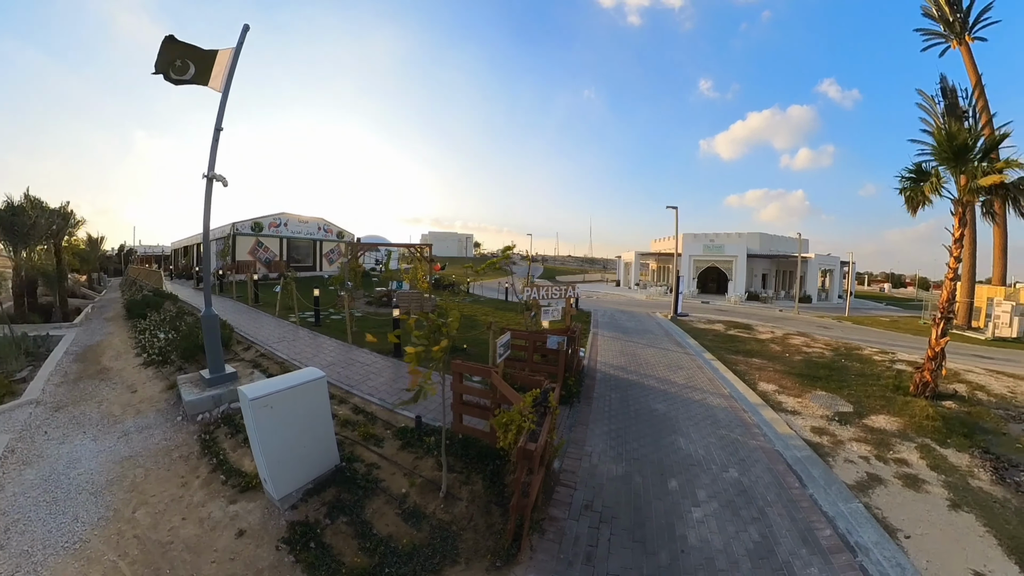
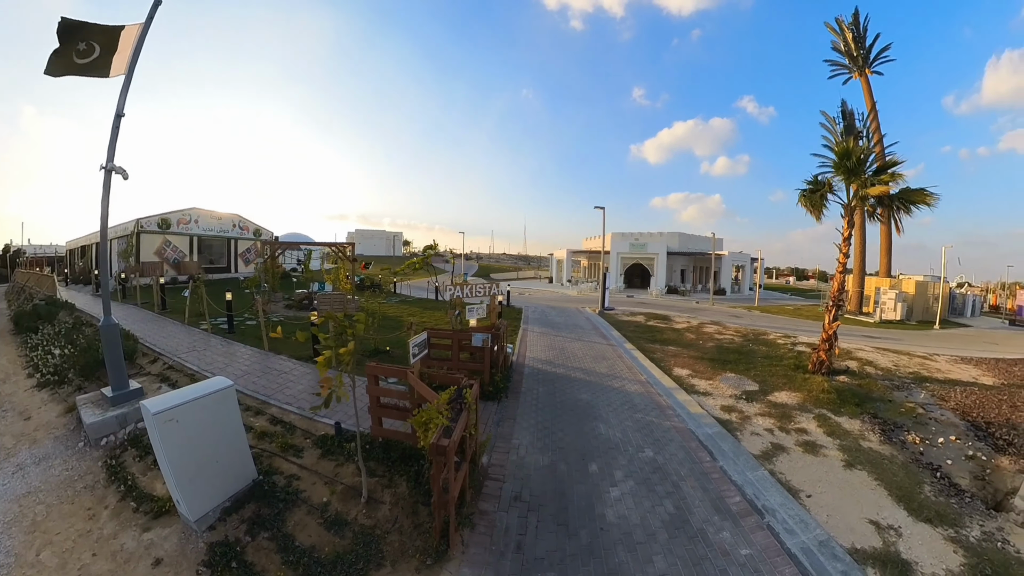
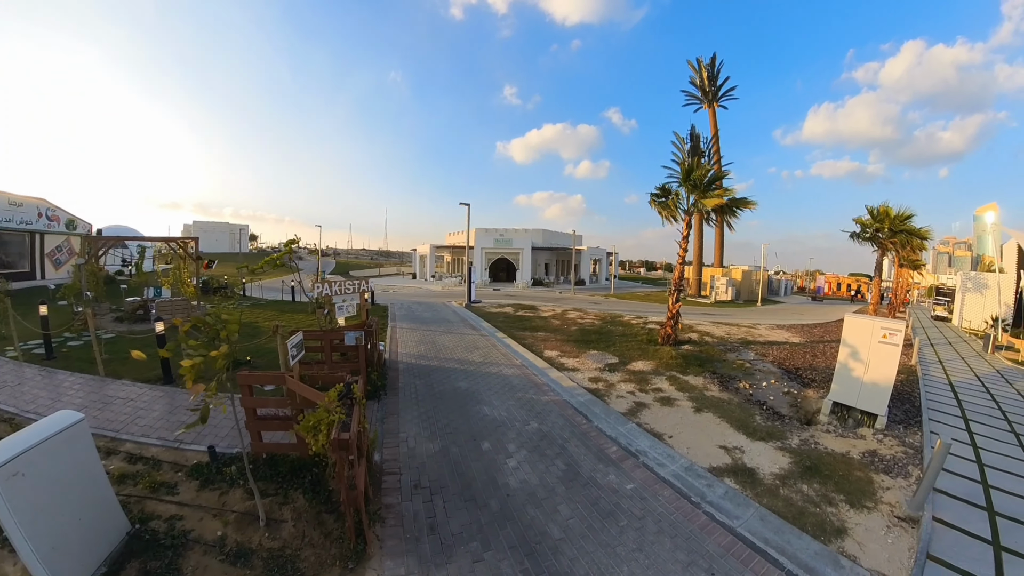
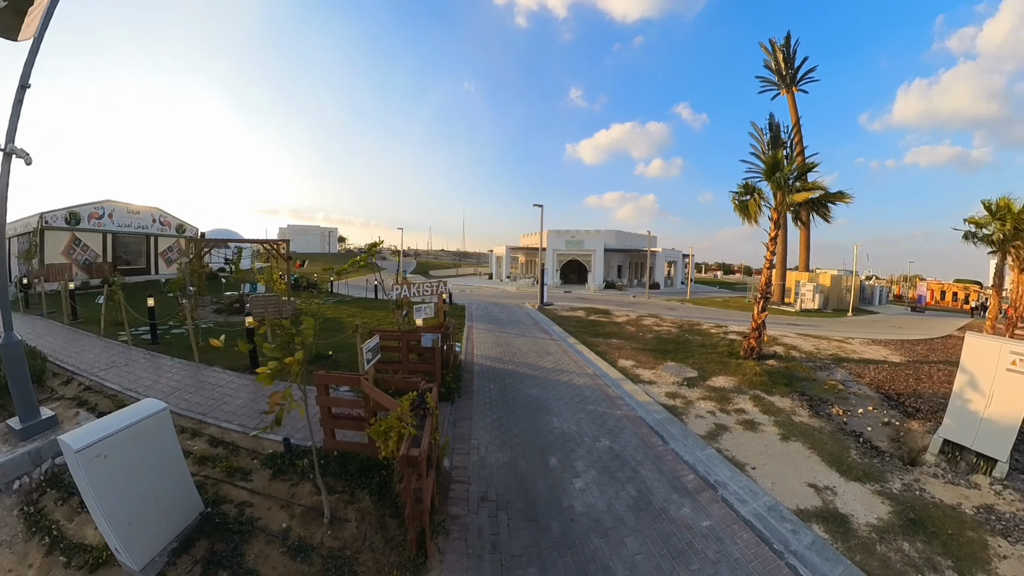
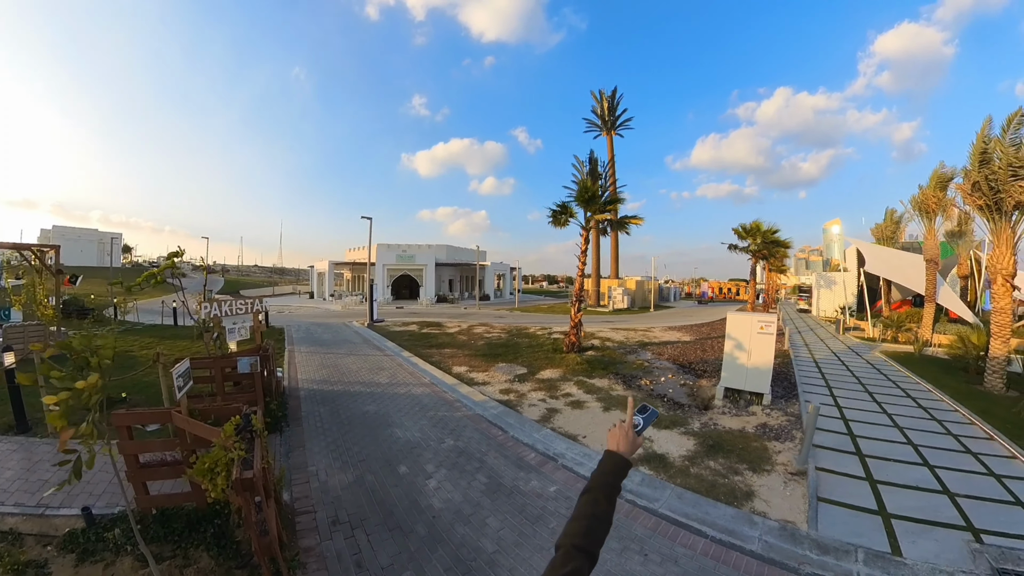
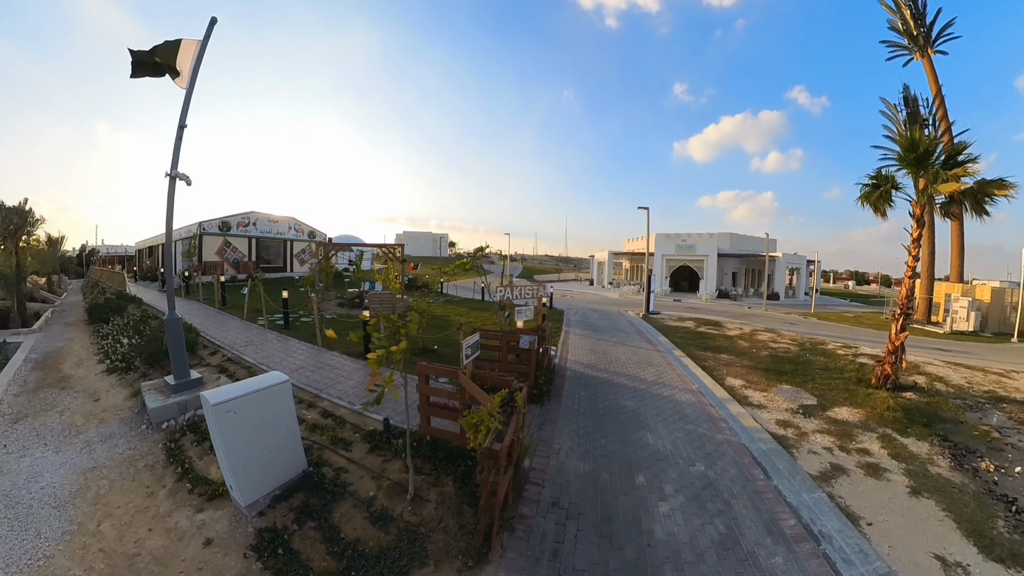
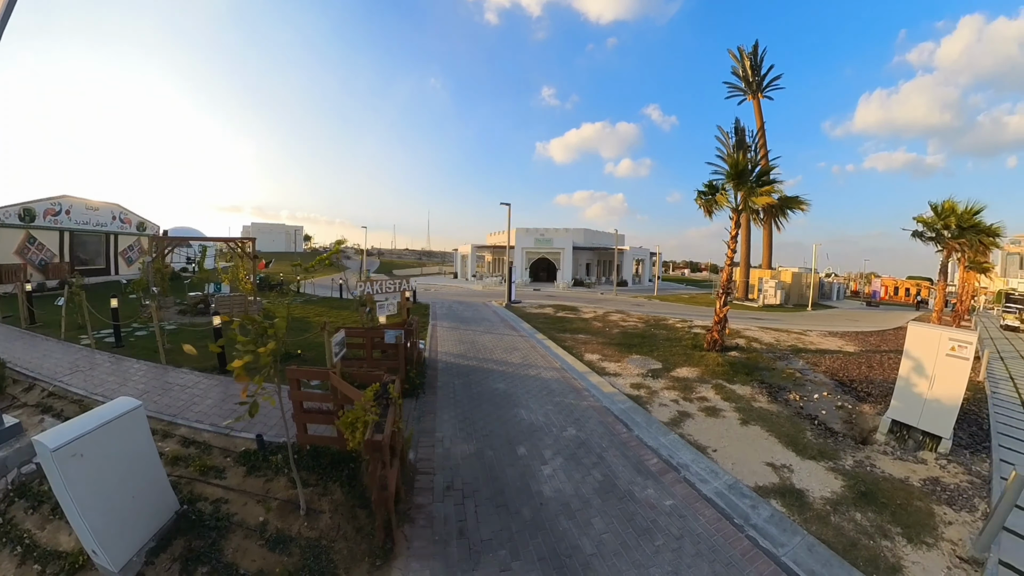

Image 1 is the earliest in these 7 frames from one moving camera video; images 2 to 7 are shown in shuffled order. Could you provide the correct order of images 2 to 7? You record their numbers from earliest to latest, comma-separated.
6, 2, 4, 7, 3, 5
